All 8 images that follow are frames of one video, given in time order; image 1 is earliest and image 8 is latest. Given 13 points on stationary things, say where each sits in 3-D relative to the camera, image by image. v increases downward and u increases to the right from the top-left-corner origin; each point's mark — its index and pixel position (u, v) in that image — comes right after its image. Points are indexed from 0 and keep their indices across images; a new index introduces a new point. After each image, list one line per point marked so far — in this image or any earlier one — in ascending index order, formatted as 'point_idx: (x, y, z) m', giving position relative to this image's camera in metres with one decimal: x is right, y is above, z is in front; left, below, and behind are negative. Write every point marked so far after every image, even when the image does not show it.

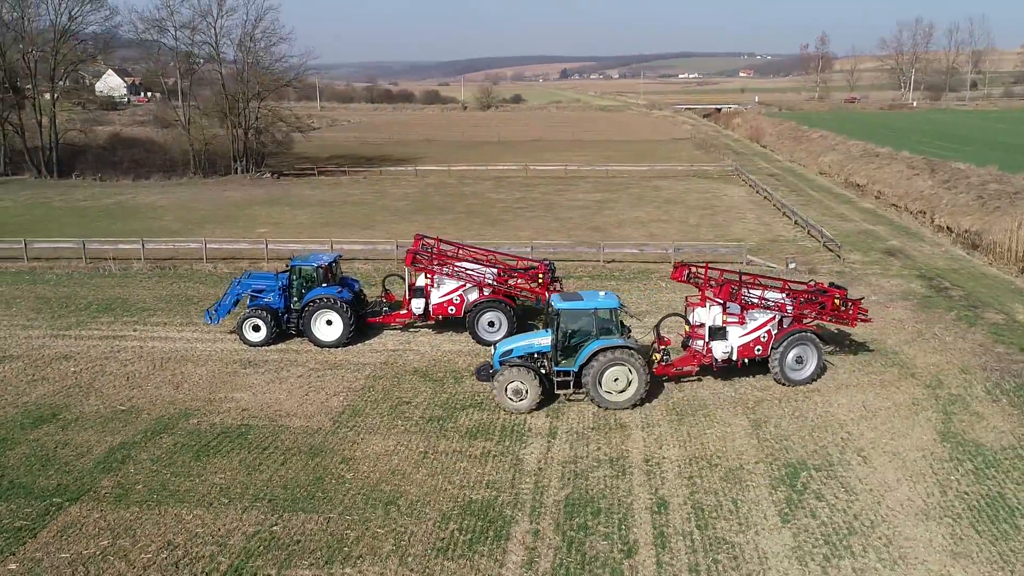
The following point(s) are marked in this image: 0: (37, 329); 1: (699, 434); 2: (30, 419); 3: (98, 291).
0: (-9.1, -0.8, +16.0) m
1: (+2.6, -2.0, +11.6) m
2: (-6.9, -1.9, +11.8) m
3: (-9.2, -0.1, +18.5) m
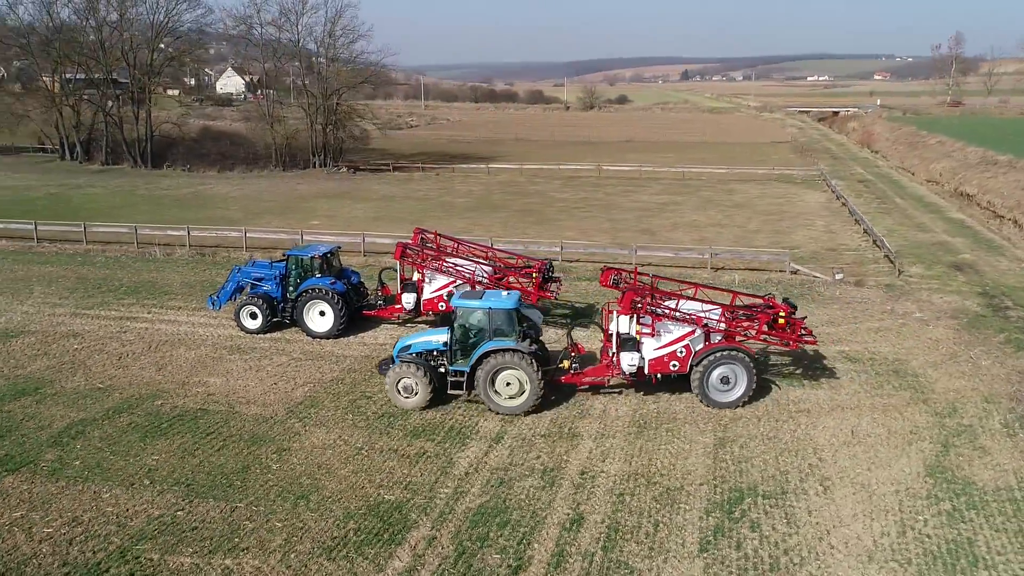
0: (-9.1, -0.4, +16.8) m
1: (+1.8, -2.1, +10.9) m
2: (-7.5, -1.6, +12.5) m
3: (-8.8, +0.3, +19.3) m
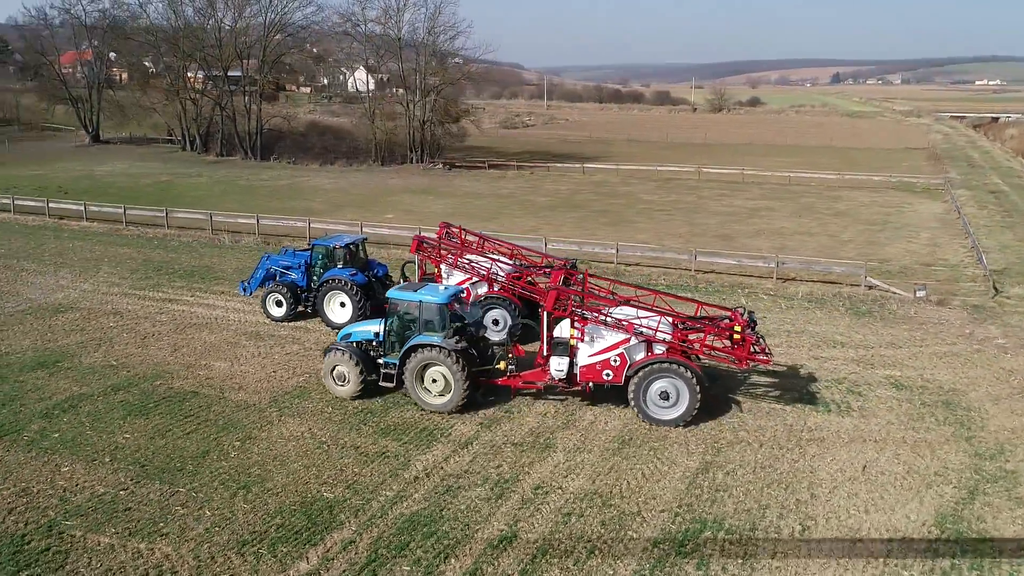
0: (-8.4, 0.0, +17.7) m
1: (+1.4, -2.2, +10.1) m
2: (-7.5, -1.2, +13.1) m
3: (-7.6, +0.7, +20.1) m
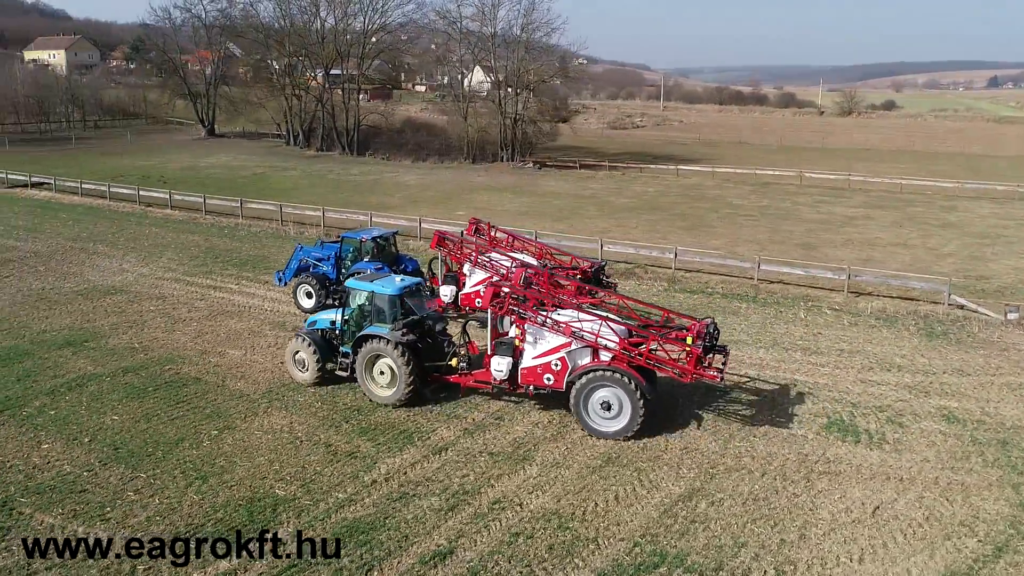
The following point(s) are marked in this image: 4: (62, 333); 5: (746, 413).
0: (-7.4, +0.3, +18.2) m
1: (+1.0, -2.2, +9.3) m
2: (-7.3, -0.9, +13.6) m
3: (-6.3, +1.0, +20.5) m
4: (-7.5, -0.8, +14.0) m
5: (+3.2, -1.7, +11.5) m
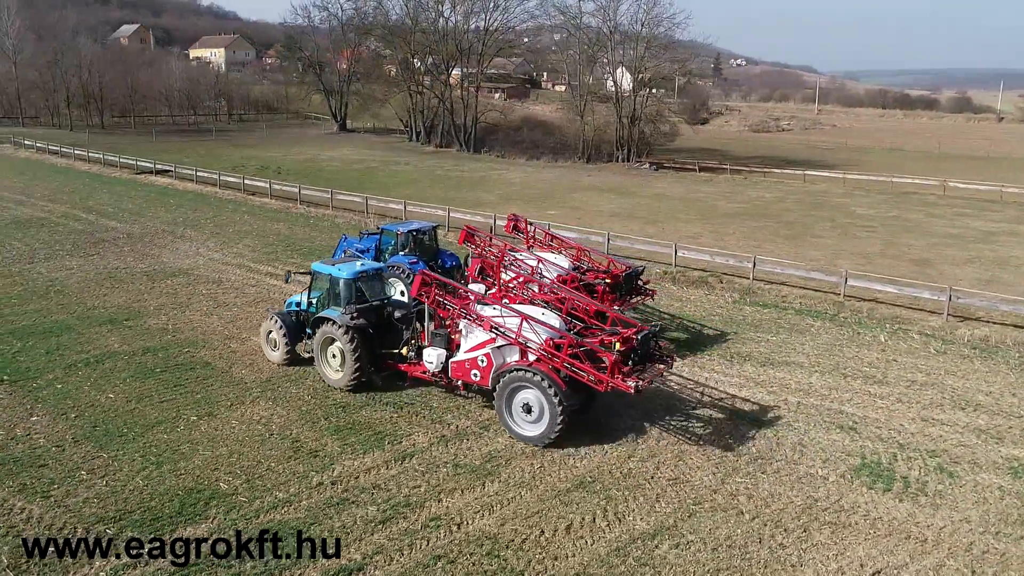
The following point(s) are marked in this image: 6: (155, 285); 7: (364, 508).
0: (-6.0, +0.7, +18.7) m
1: (+0.5, -2.3, +8.3) m
2: (-6.9, -0.5, +14.1) m
3: (-4.5, +1.2, +20.7) m
4: (-7.0, -0.4, +14.5) m
5: (+3.1, -1.9, +10.1) m
6: (-7.0, +0.1, +16.2) m
7: (-1.4, -2.2, +8.3) m
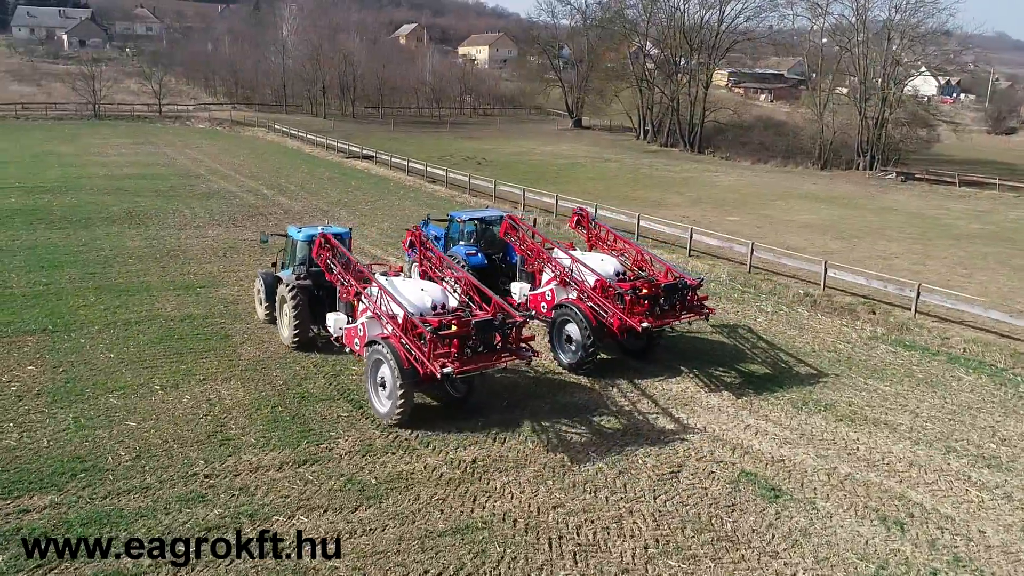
0: (-3.3, +1.1, +18.6) m
1: (-0.9, -2.2, +6.8) m
2: (-5.7, +0.1, +14.6) m
3: (-1.2, +1.5, +20.1) m
4: (-5.7, +0.2, +15.1) m
5: (+2.2, -2.2, +7.6) m
6: (-5.1, +0.6, +16.7) m
7: (-2.7, -2.0, +7.4) m
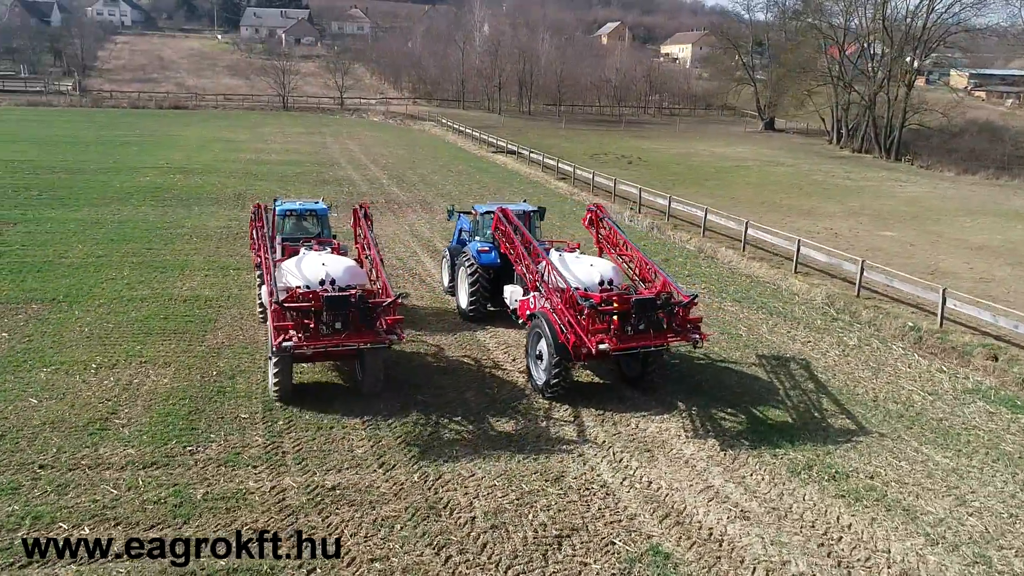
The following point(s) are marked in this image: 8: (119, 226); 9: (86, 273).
0: (-1.6, +1.2, +17.7) m
1: (-2.6, -2.1, +5.7) m
2: (-5.0, +0.4, +14.5) m
3: (+0.9, +1.4, +18.6) m
4: (-4.8, +0.5, +14.9) m
5: (+0.6, -2.3, +5.7) m
6: (-3.8, +0.9, +16.3) m
7: (-4.1, -1.8, +6.7) m
8: (-8.1, +1.3, +17.1) m
9: (-6.9, +0.2, +13.6) m
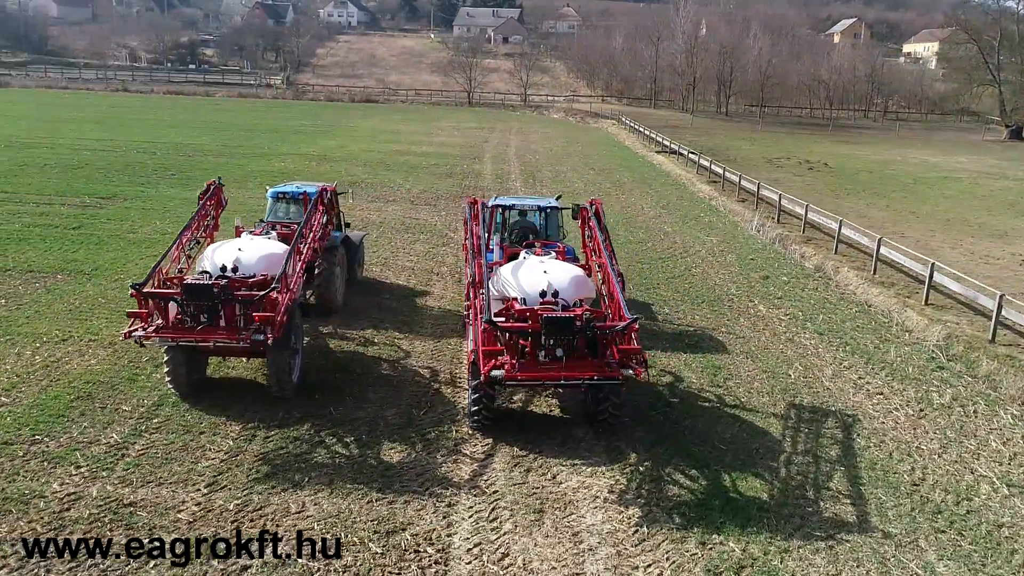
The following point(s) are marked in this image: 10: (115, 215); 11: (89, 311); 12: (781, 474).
0: (+0.2, +1.1, +16.3) m
1: (-4.3, -1.9, +5.0) m
2: (-4.1, +0.7, +14.1) m
3: (+2.8, +1.1, +16.5) m
4: (-3.8, +0.7, +14.5) m
5: (-1.3, -2.3, +4.1) m
6: (-2.4, +1.0, +15.6) m
7: (-5.4, -1.5, +6.5) m
8: (-6.3, +1.7, +17.5) m
9: (-6.2, +0.7, +13.8) m
10: (-7.5, +1.4, +15.8) m
11: (-5.2, -0.3, +10.5) m
12: (+2.4, -1.6, +7.2) m
